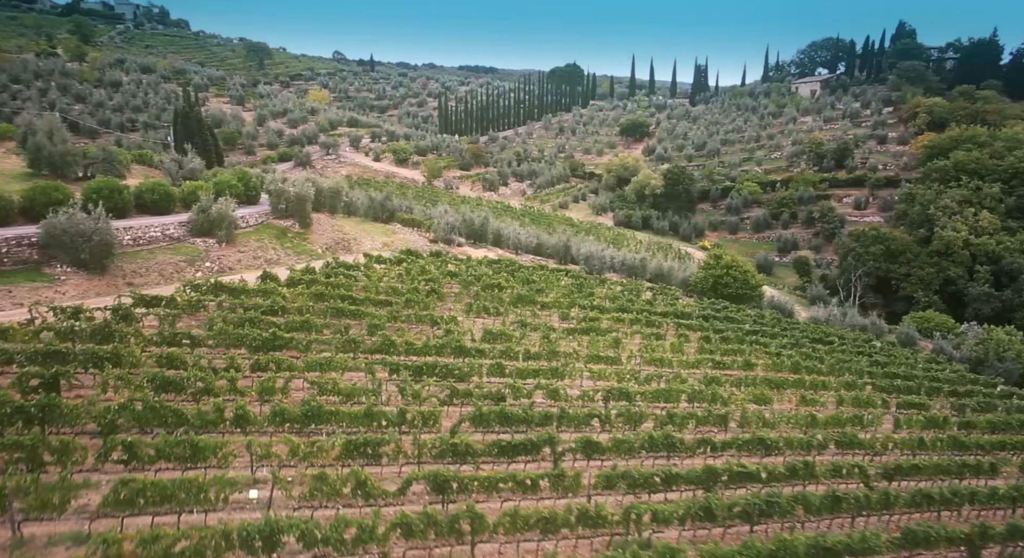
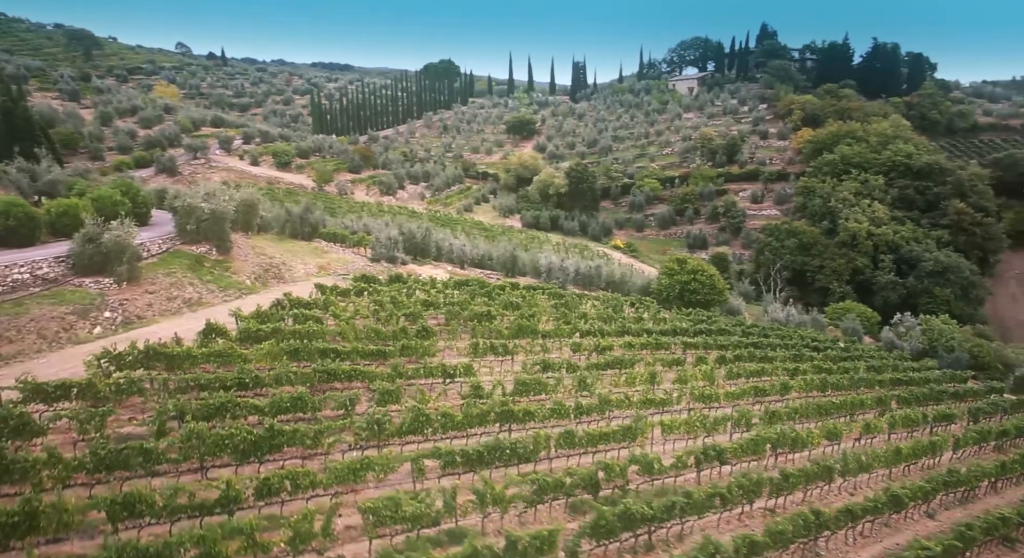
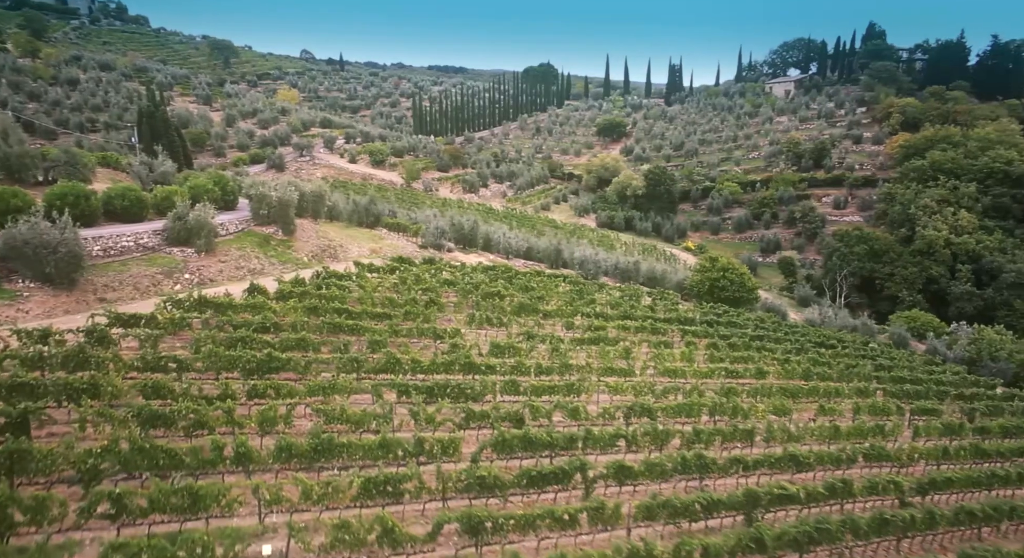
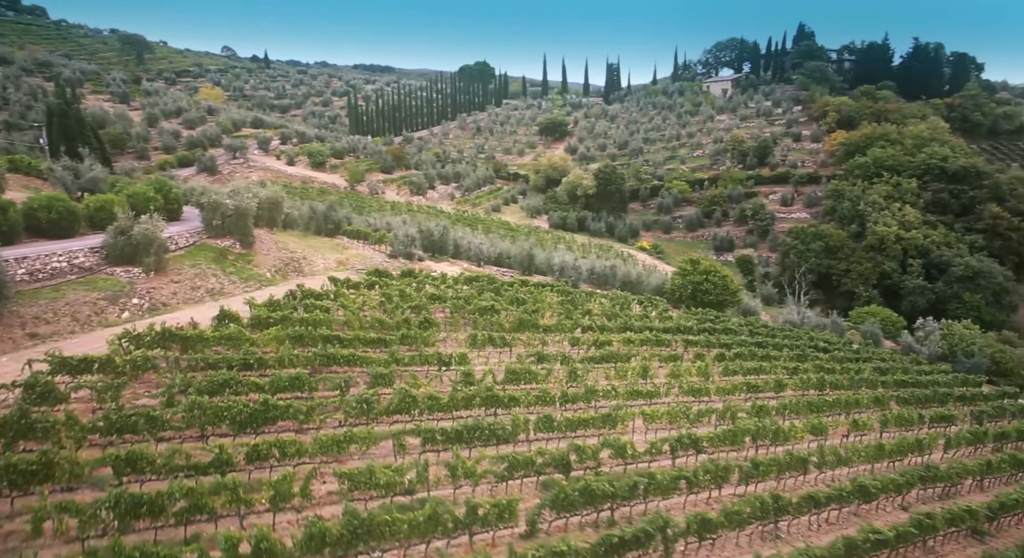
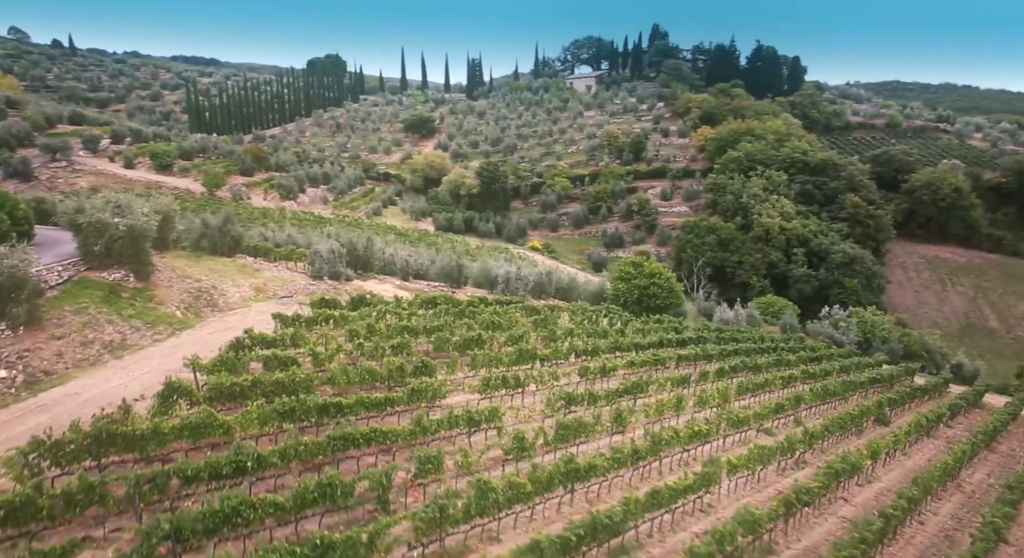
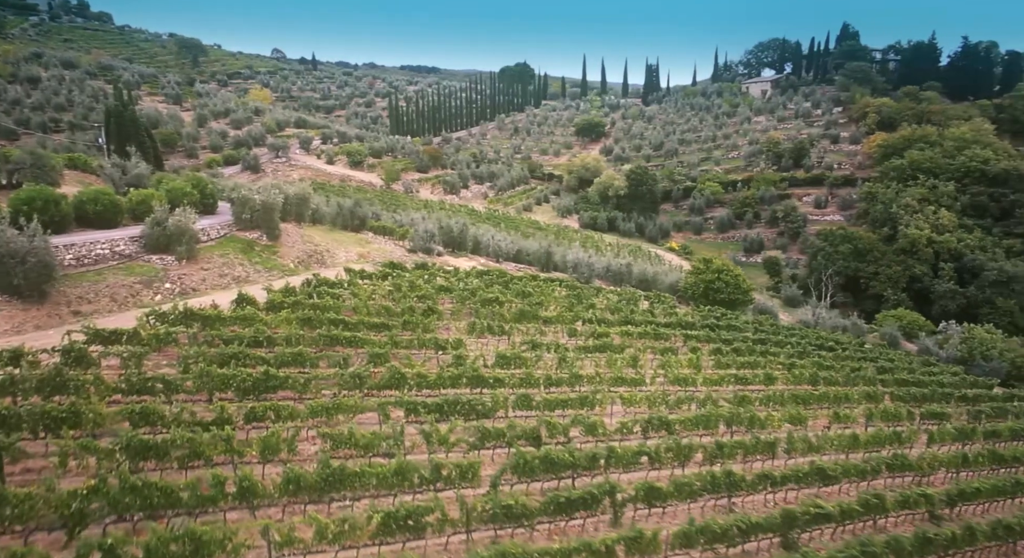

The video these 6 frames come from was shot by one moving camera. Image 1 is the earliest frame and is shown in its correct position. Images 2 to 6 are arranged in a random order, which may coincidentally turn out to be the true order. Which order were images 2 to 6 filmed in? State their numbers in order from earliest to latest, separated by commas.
3, 6, 4, 2, 5
